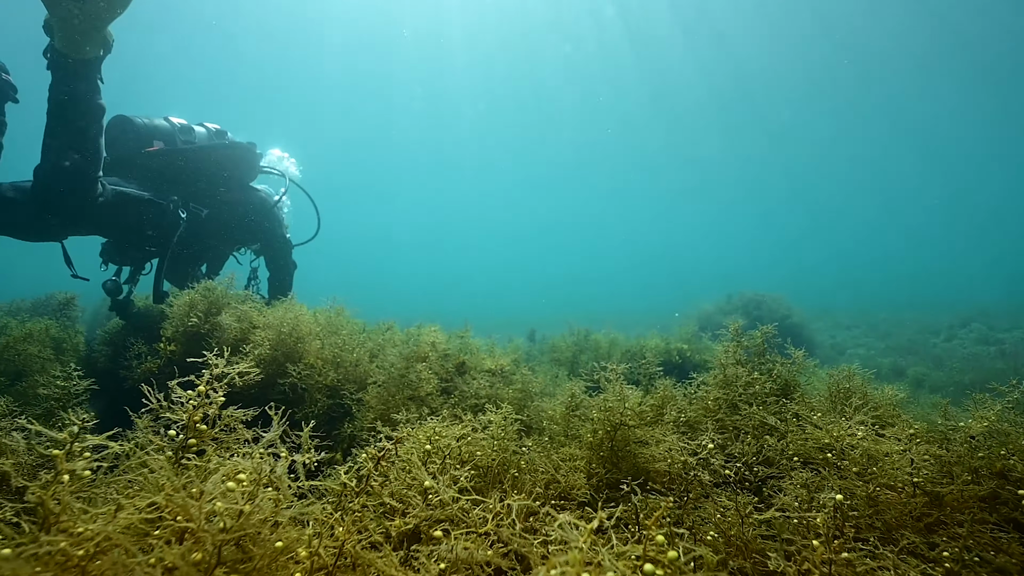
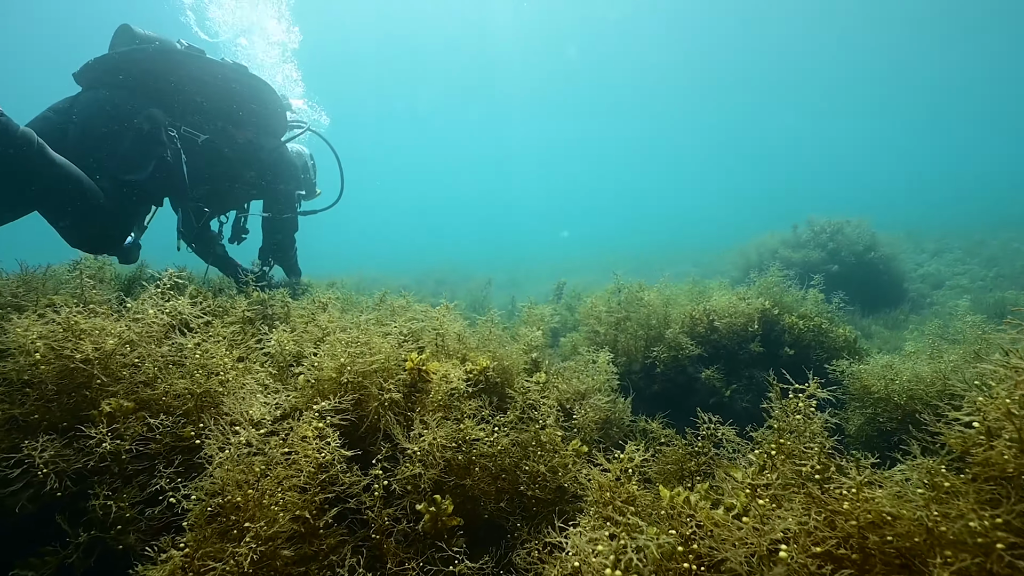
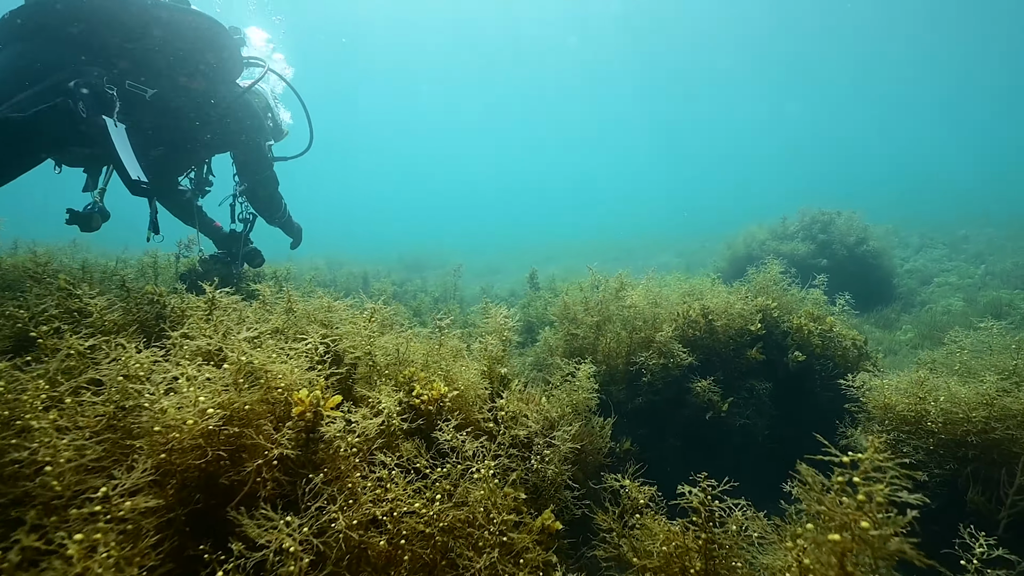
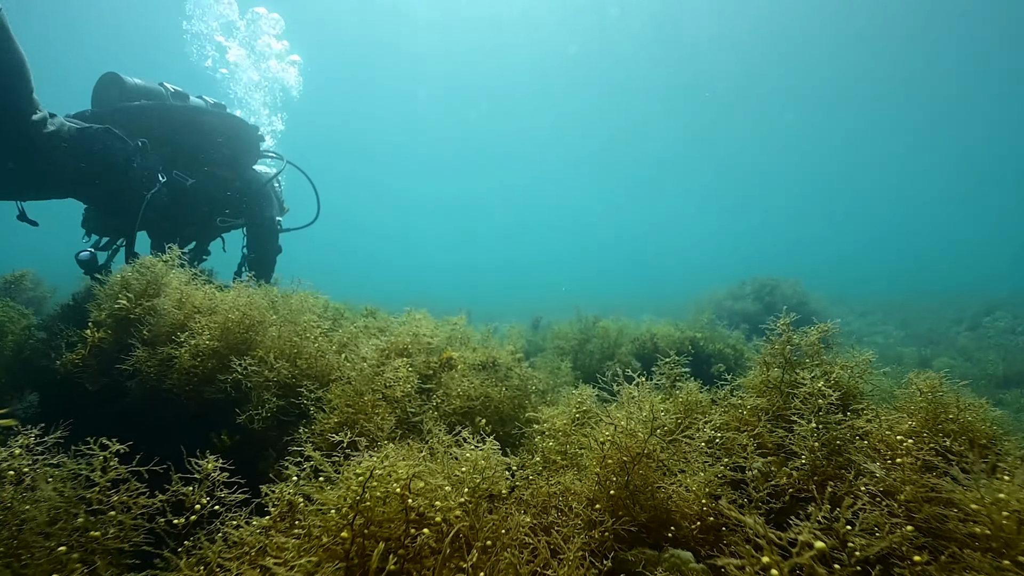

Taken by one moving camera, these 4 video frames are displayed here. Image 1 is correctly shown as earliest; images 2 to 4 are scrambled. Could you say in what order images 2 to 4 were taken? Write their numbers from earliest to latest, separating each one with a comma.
4, 2, 3
